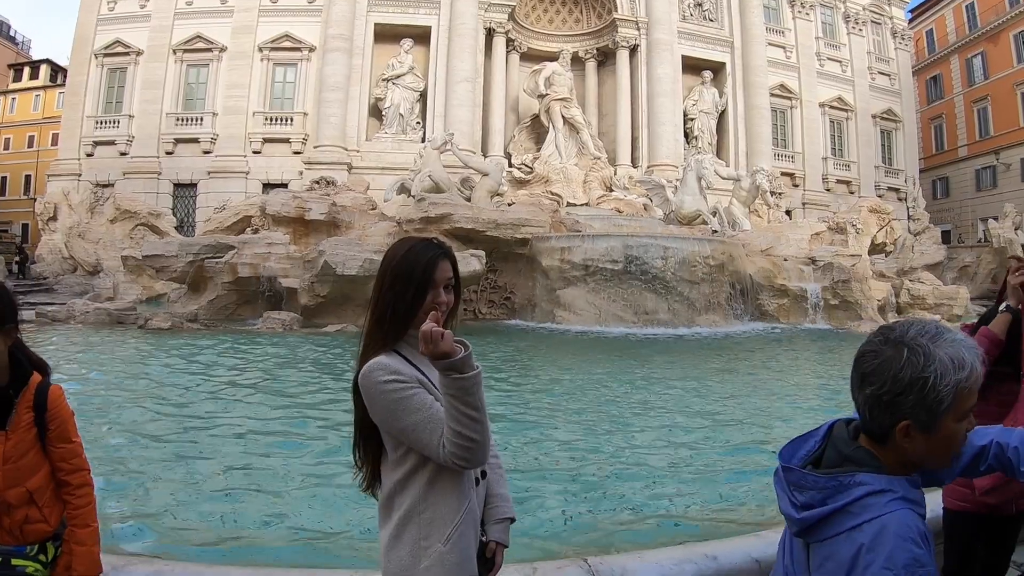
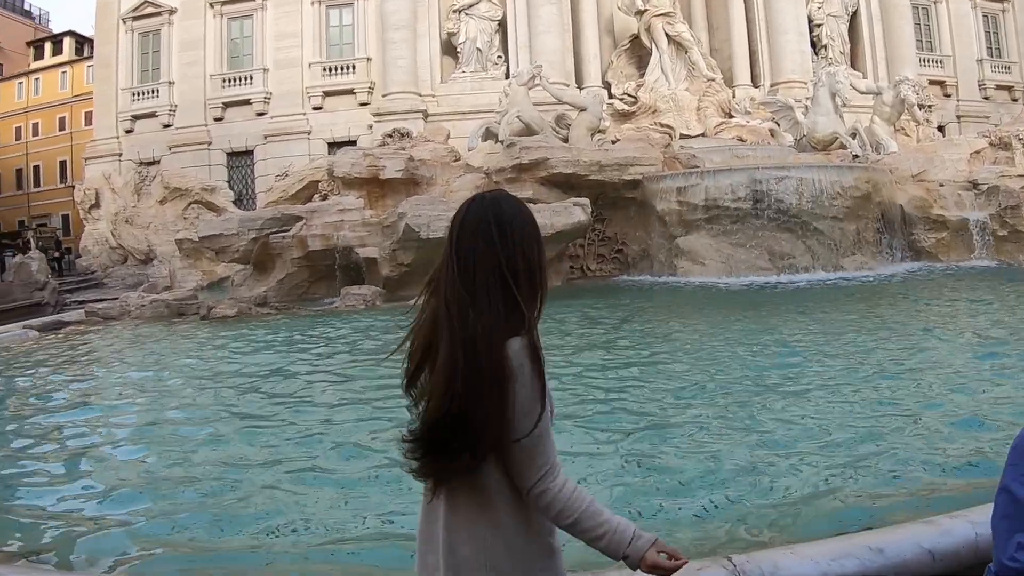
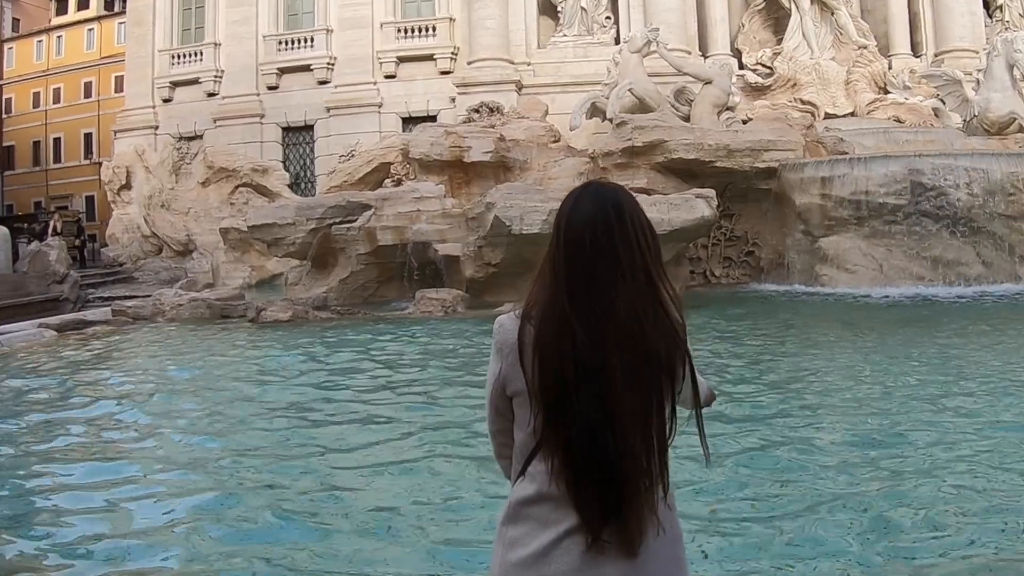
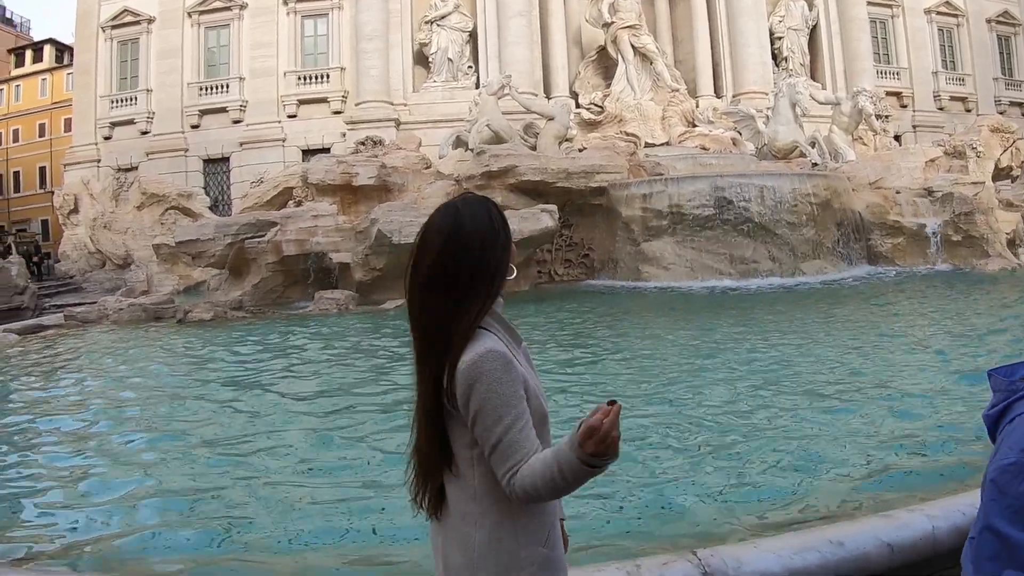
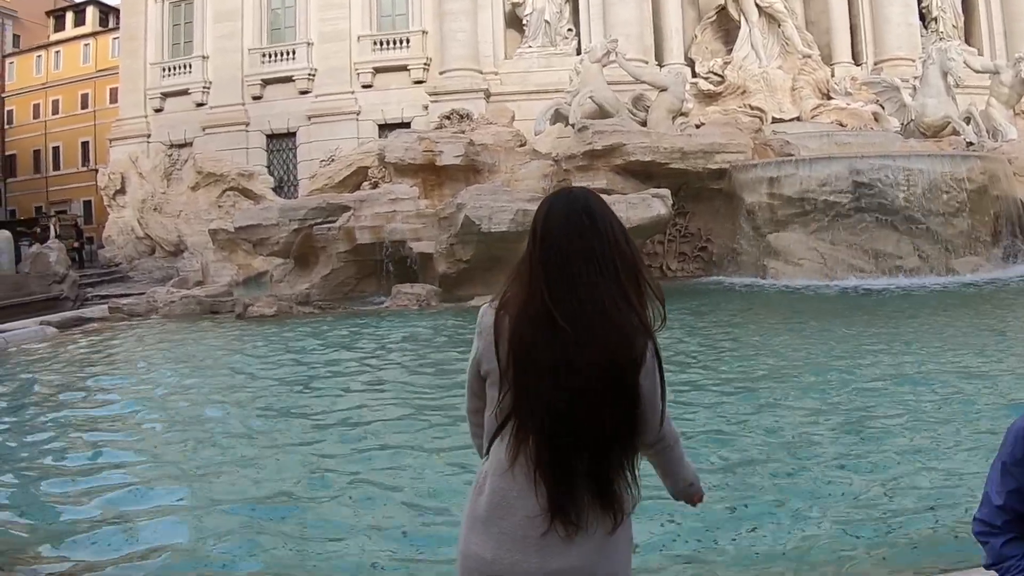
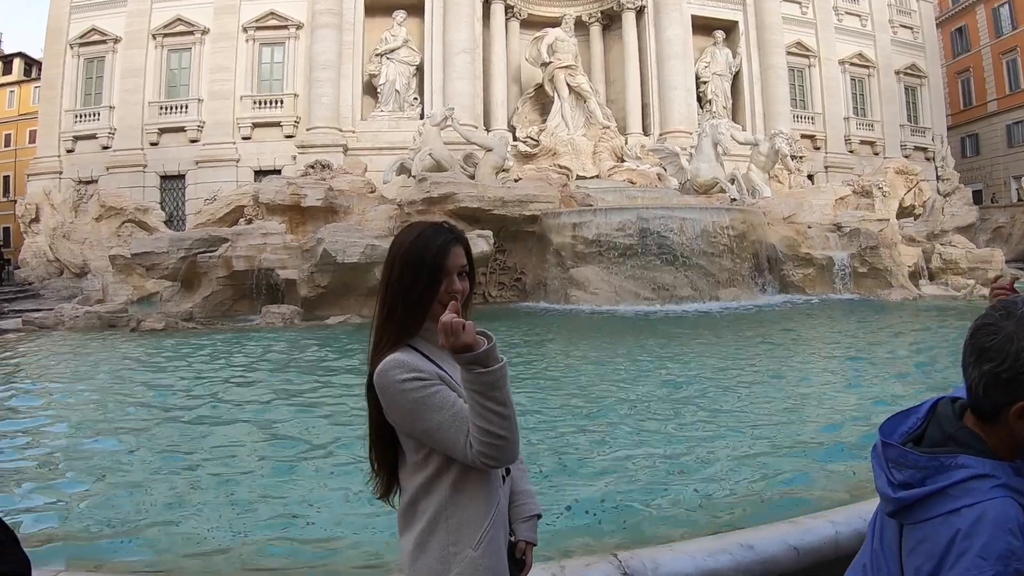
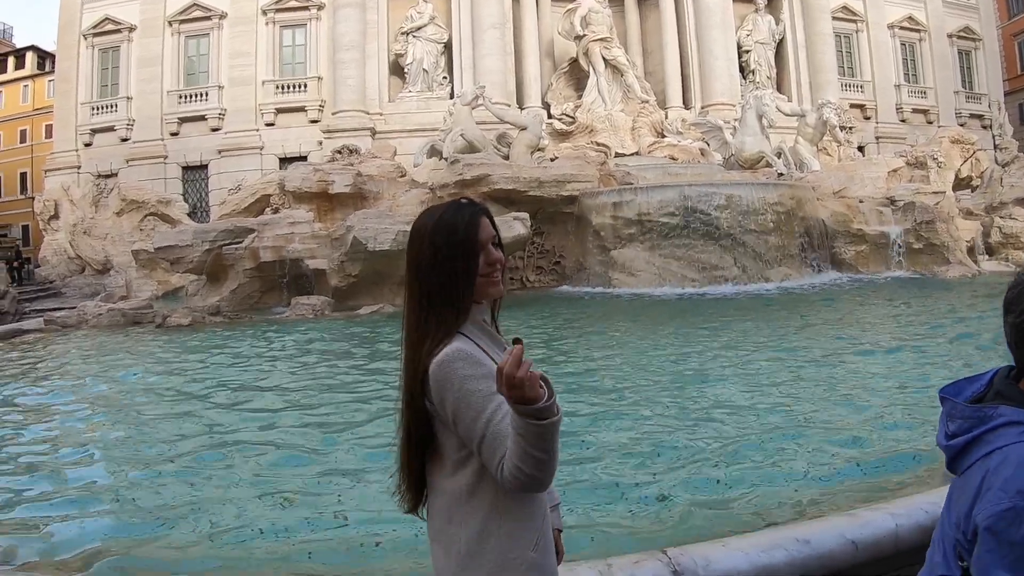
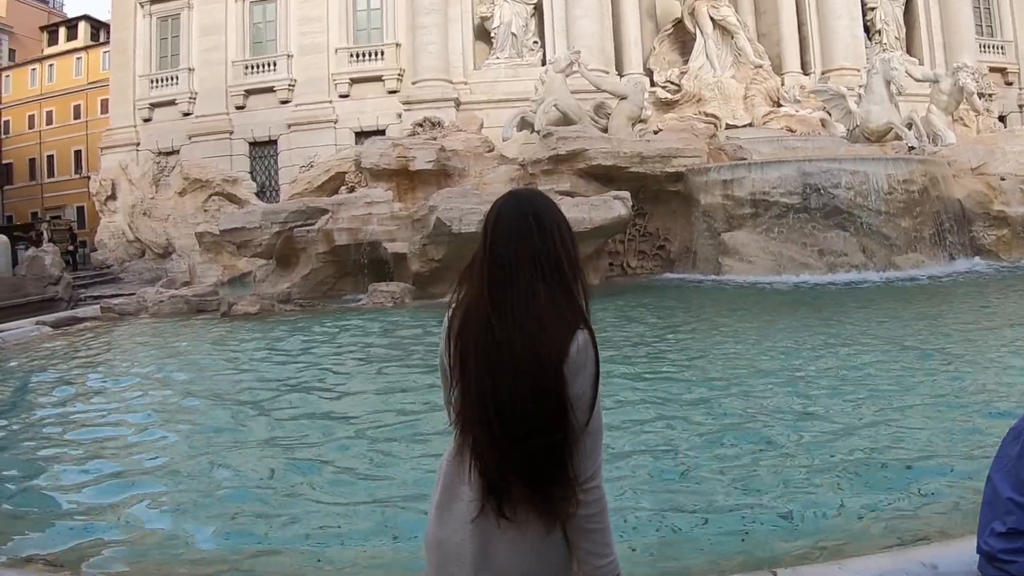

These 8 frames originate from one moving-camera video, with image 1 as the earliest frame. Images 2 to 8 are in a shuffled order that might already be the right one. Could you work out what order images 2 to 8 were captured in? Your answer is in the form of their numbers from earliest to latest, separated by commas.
6, 7, 4, 2, 8, 5, 3
